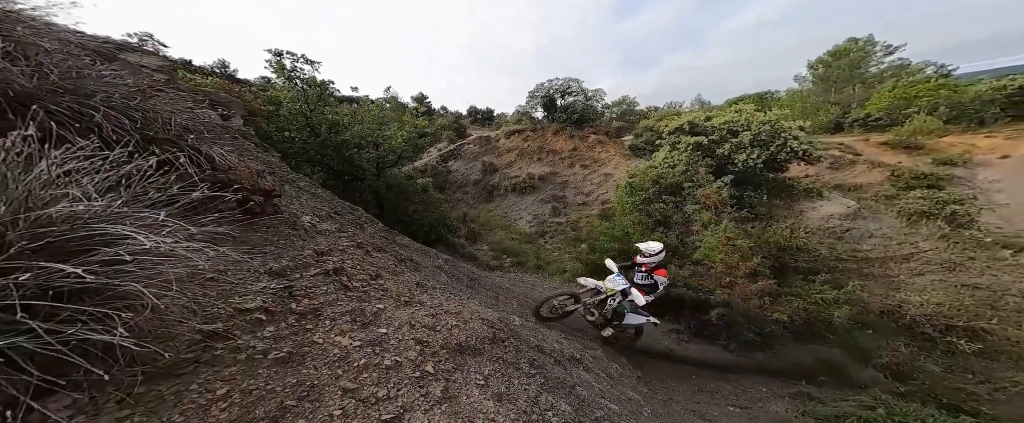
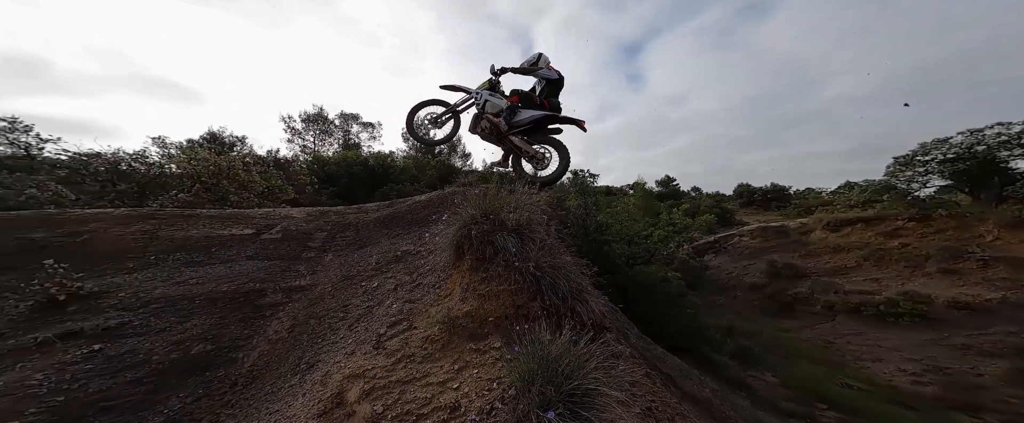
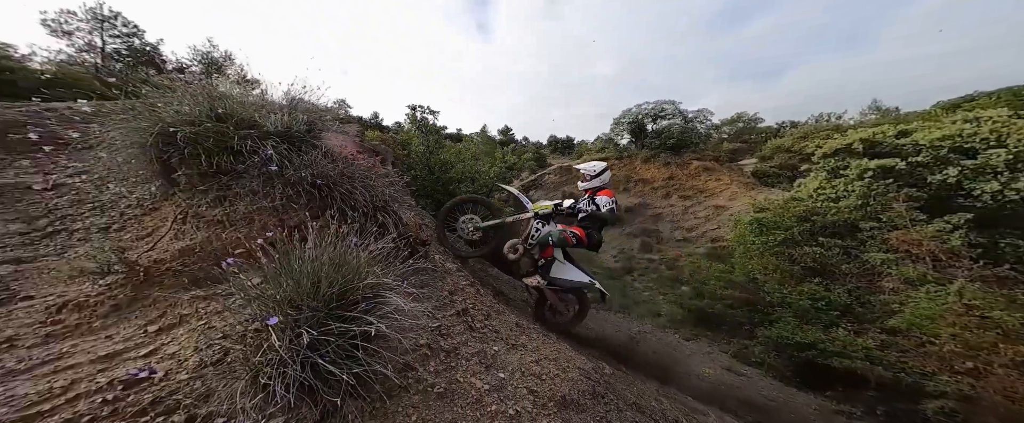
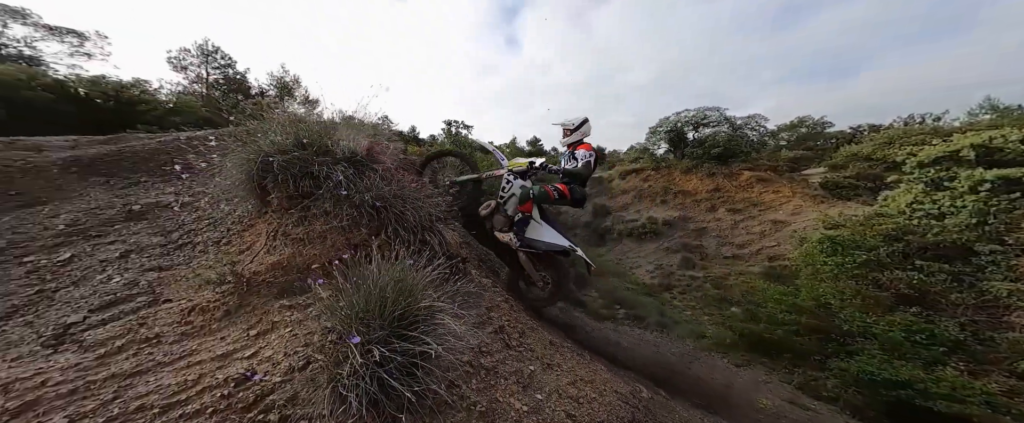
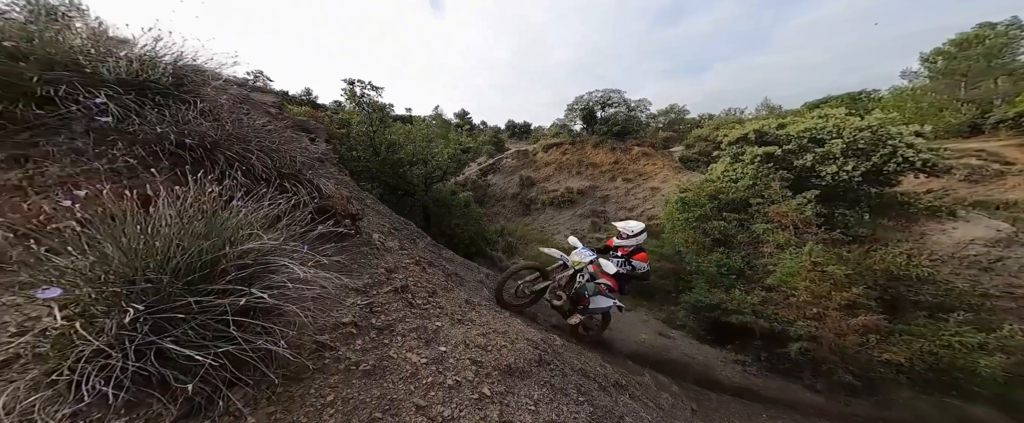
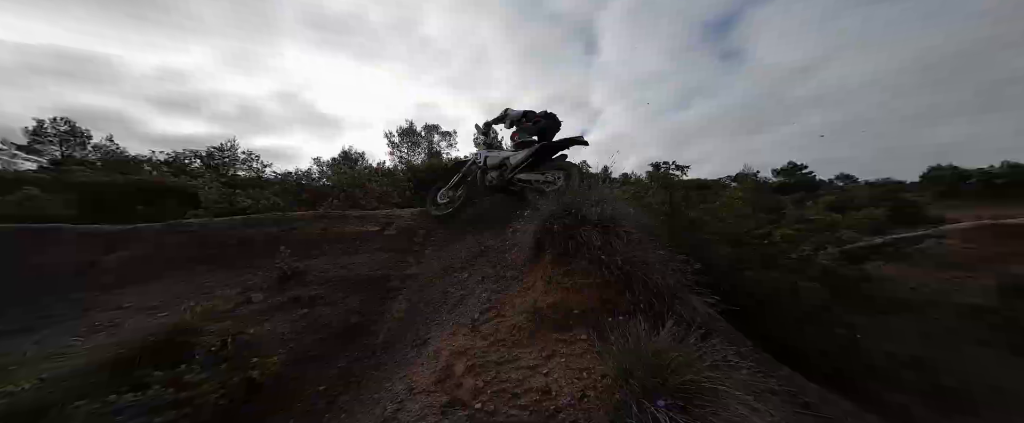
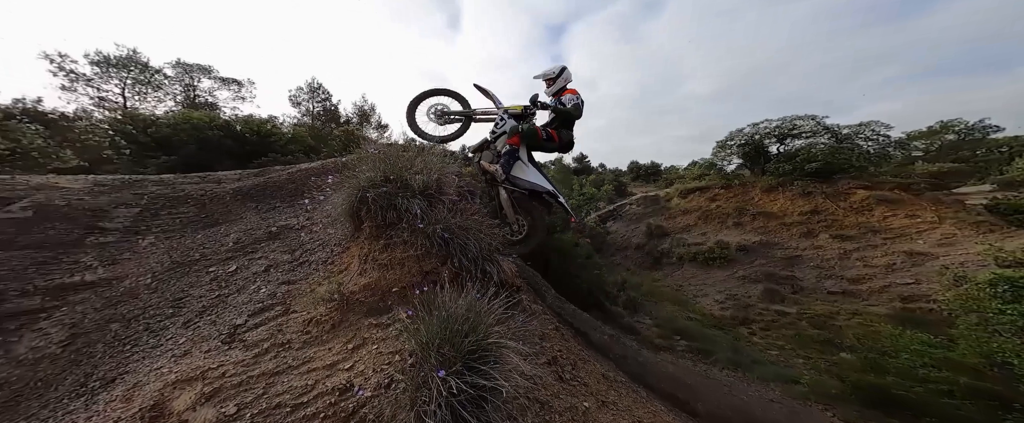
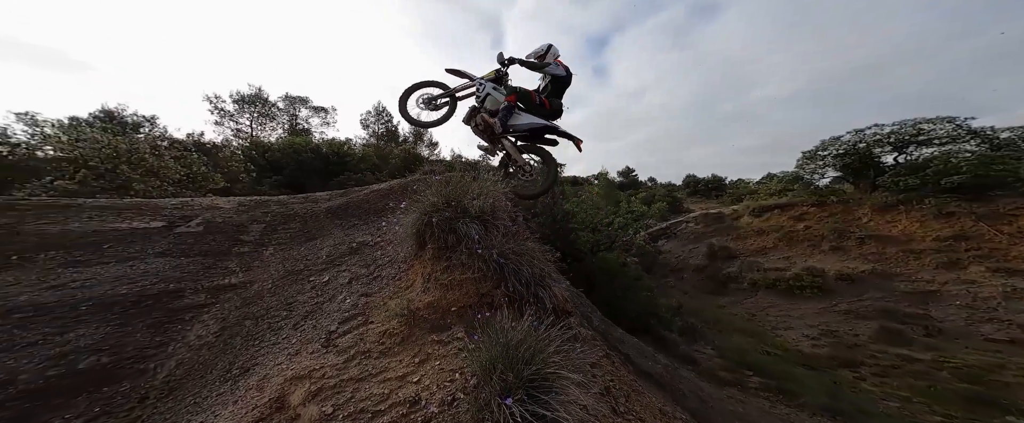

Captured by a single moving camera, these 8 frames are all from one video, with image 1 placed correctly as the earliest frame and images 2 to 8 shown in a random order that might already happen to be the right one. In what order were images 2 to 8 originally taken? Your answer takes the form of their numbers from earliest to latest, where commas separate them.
5, 3, 4, 7, 8, 2, 6
